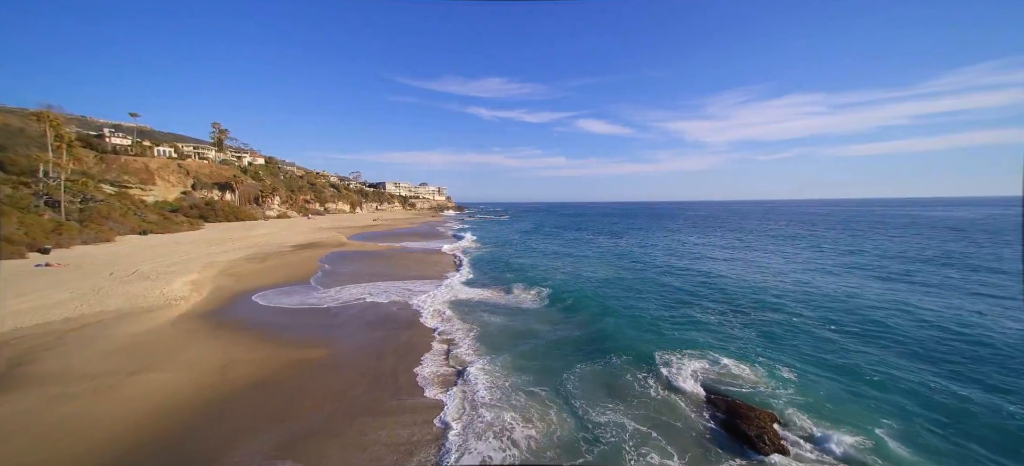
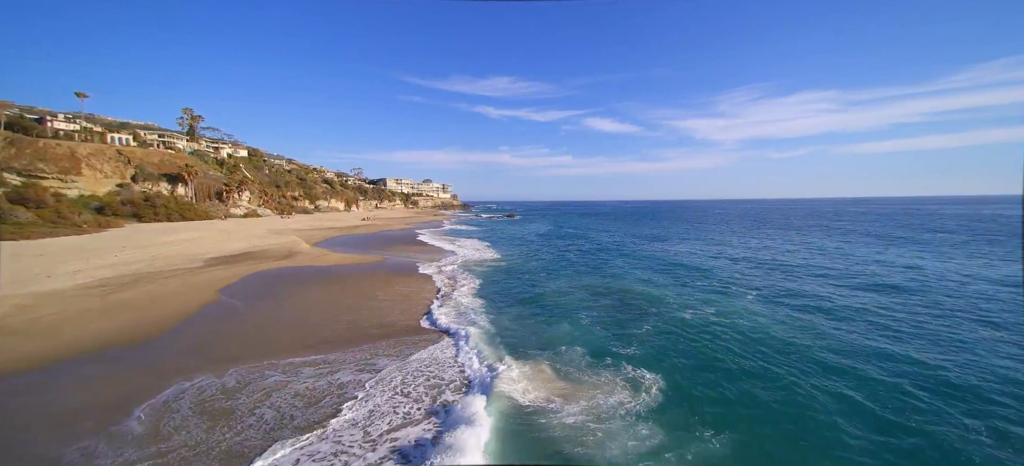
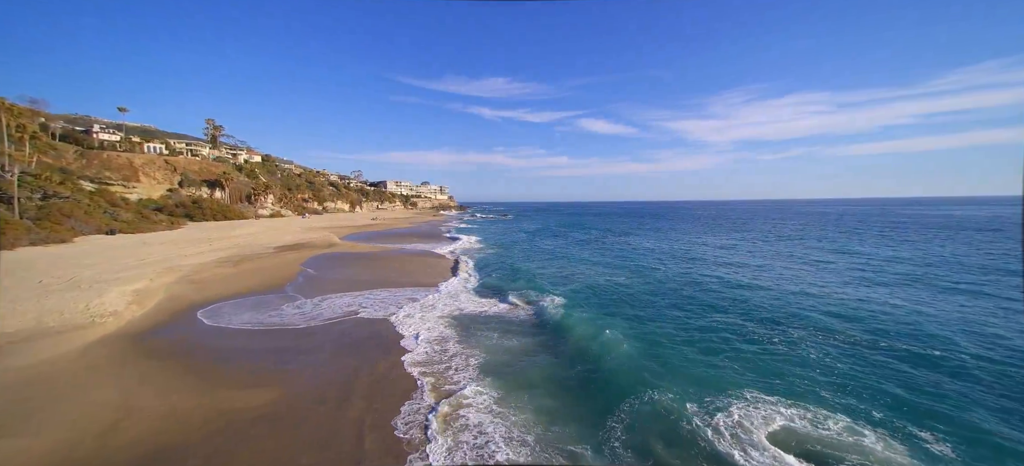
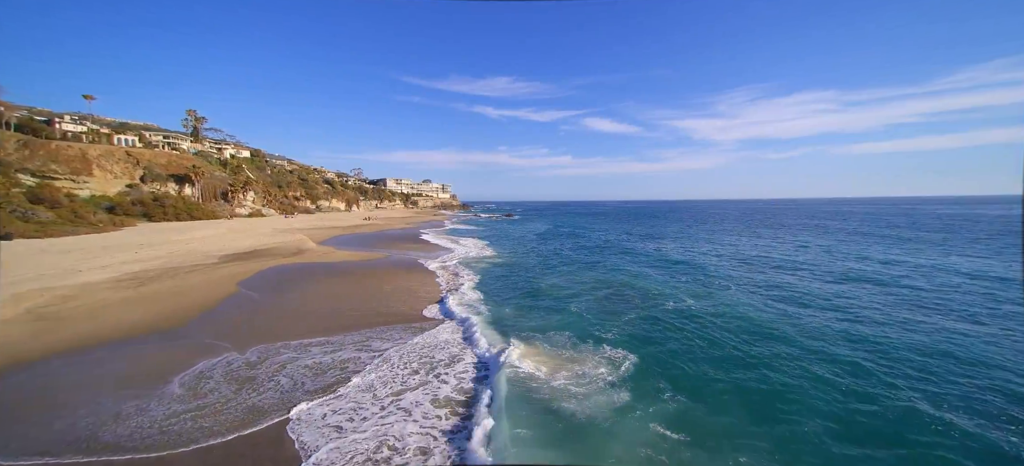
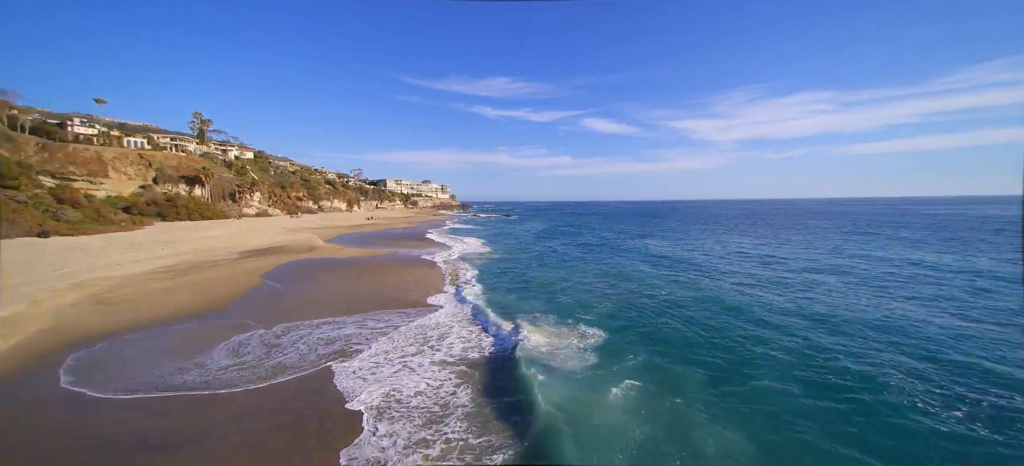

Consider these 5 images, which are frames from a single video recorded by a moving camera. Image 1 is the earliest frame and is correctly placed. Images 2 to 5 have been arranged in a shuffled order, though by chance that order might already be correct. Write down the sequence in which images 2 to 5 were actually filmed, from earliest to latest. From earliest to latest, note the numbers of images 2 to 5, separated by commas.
3, 5, 4, 2
